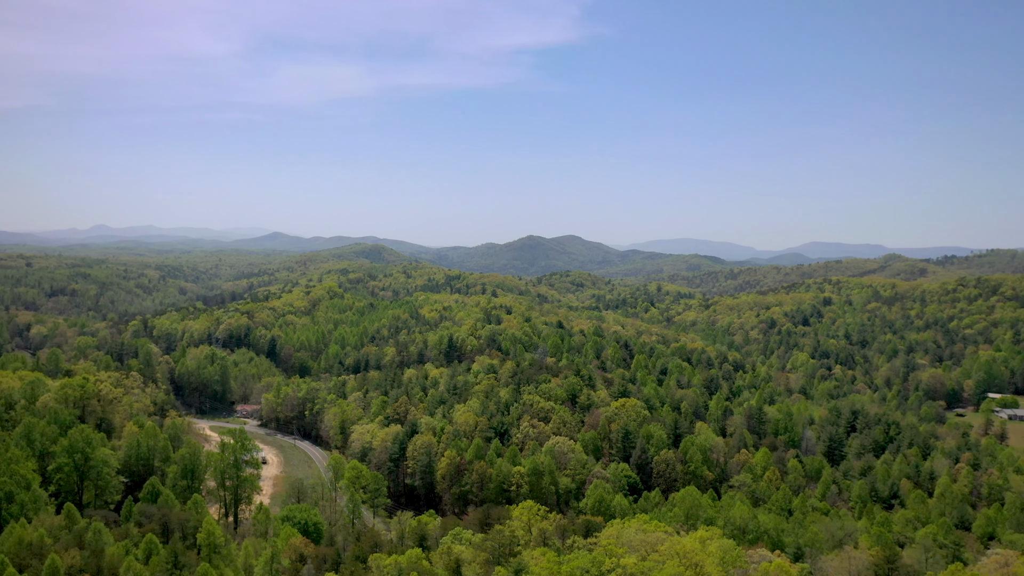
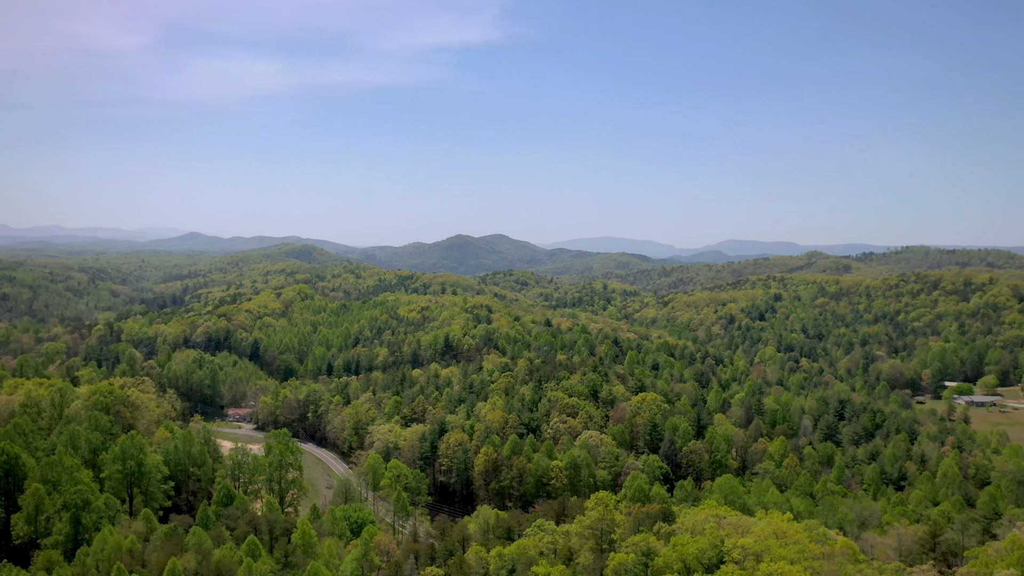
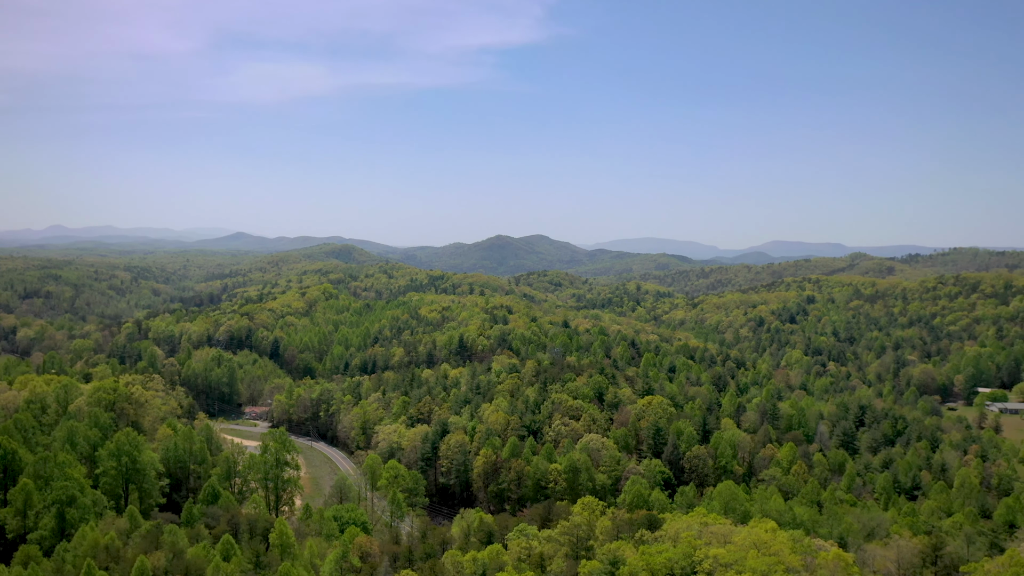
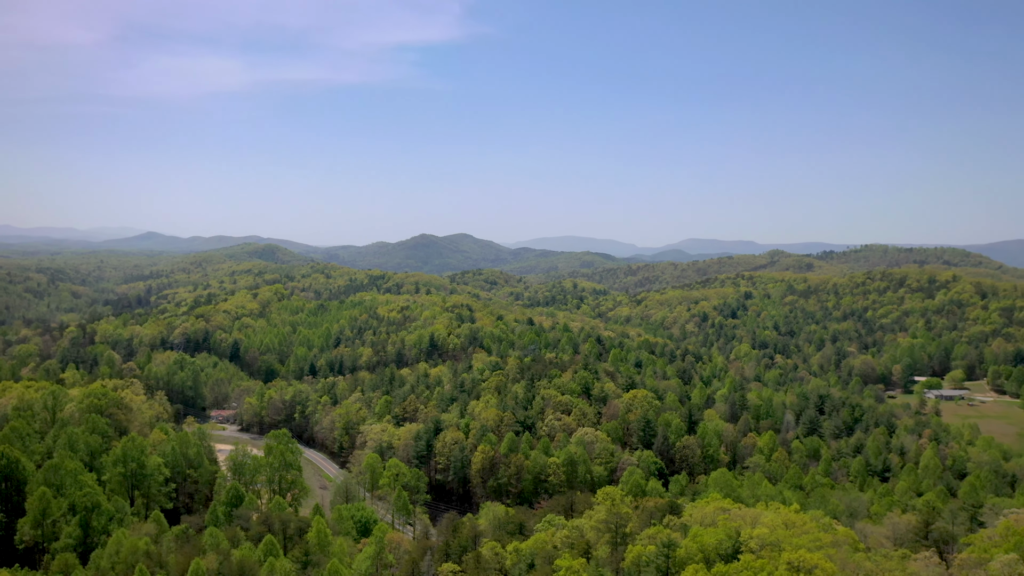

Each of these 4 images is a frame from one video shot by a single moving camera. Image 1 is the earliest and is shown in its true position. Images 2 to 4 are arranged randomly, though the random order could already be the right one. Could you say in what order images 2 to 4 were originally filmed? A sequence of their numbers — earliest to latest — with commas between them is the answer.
3, 2, 4
